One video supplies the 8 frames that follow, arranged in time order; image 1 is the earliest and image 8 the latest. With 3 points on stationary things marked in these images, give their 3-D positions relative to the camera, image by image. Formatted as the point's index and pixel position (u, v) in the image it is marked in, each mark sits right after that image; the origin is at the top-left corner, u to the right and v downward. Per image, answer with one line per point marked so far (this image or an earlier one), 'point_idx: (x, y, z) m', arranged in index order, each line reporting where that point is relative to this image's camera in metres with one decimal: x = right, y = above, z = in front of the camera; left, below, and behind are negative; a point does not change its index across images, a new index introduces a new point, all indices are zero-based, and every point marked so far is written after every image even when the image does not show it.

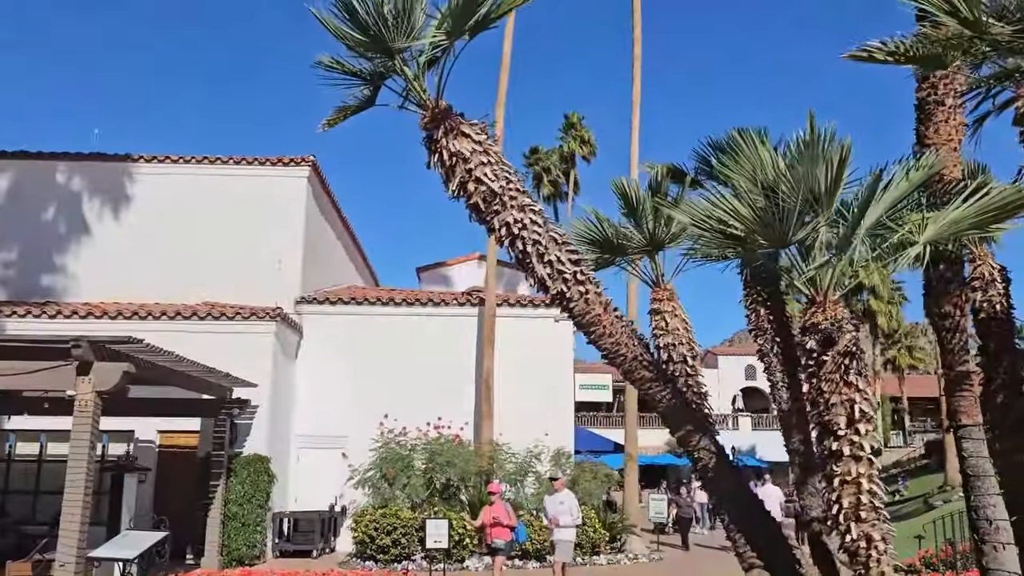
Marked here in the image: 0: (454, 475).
0: (-1.1, -3.4, +15.4) m
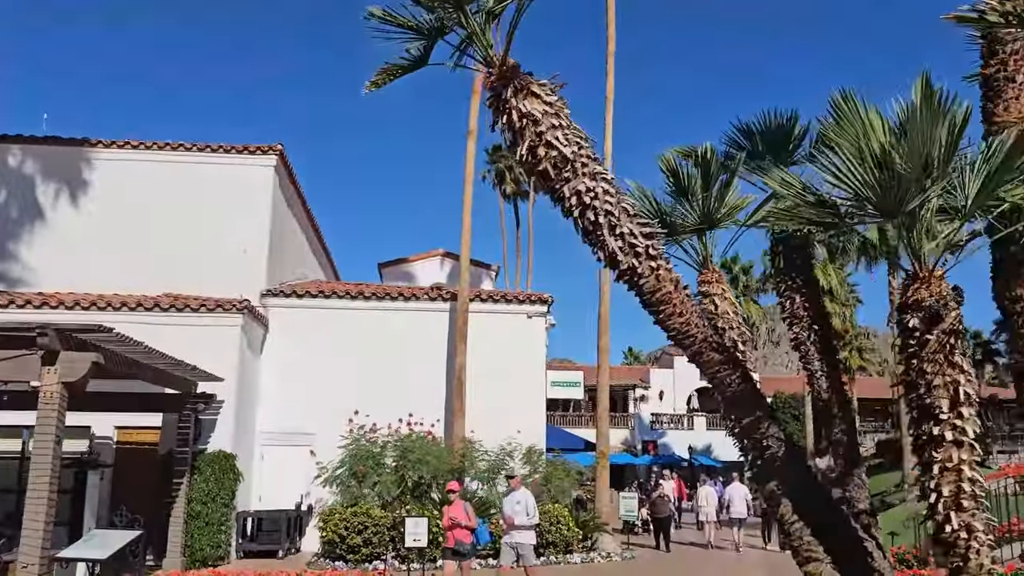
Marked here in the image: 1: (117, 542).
0: (-1.5, -3.3, +15.0) m
1: (-3.8, -2.5, +8.2) m
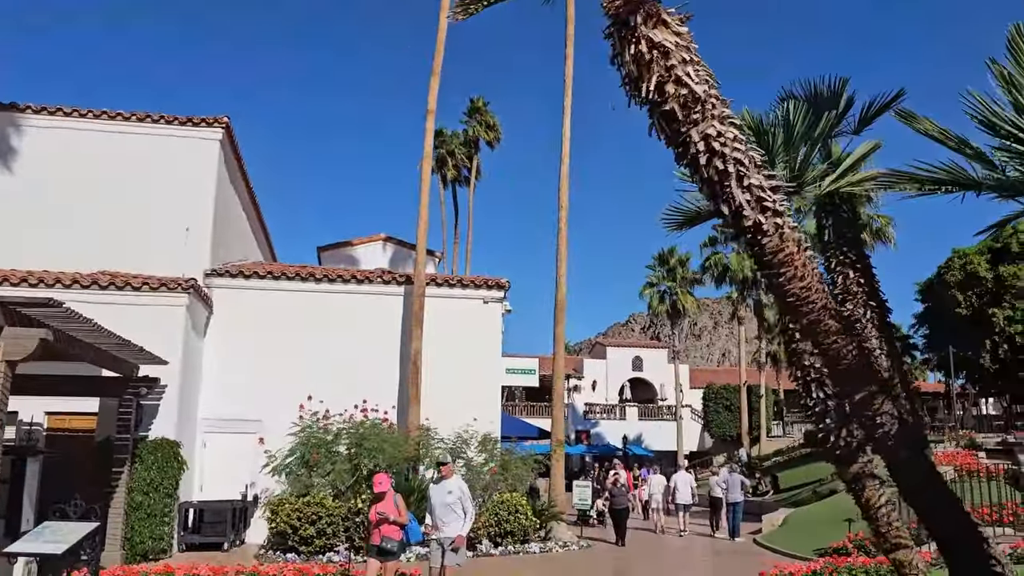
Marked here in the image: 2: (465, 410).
0: (-2.2, -3.0, +14.5) m
1: (-3.9, -2.2, +7.5) m
2: (-0.9, -2.4, +16.9) m
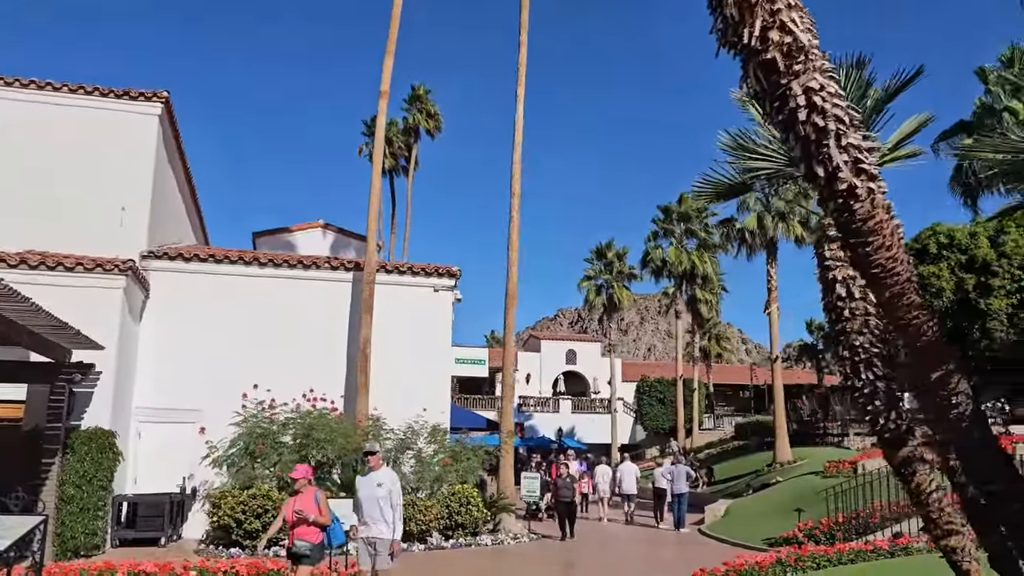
0: (-3.0, -2.7, +14.0) m
1: (-4.0, -2.0, +6.9) m
2: (-1.9, -2.2, +16.5) m
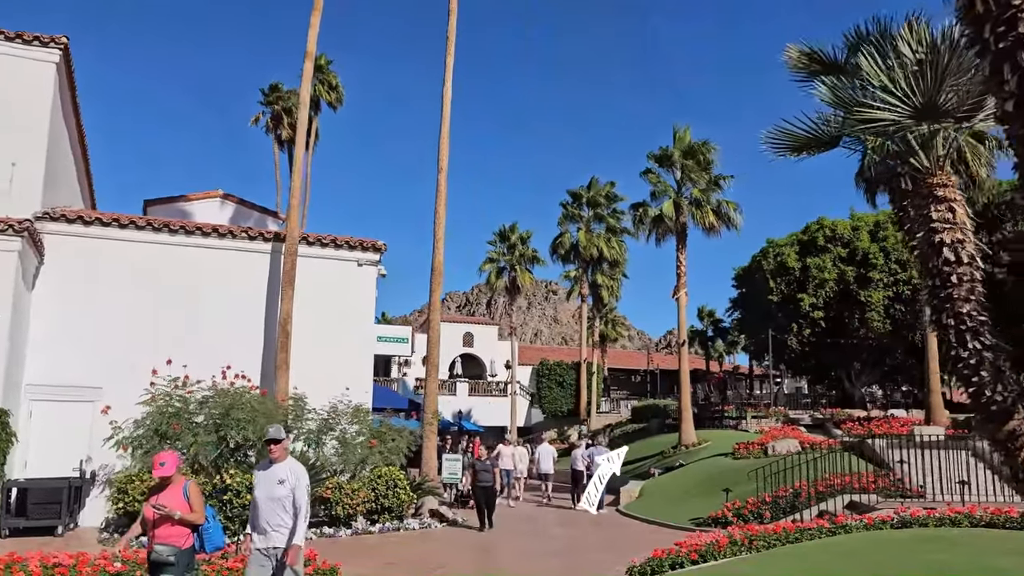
0: (-4.0, -2.3, +13.2) m
1: (-4.1, -1.6, +6.0) m
2: (-3.2, -1.7, +15.8) m
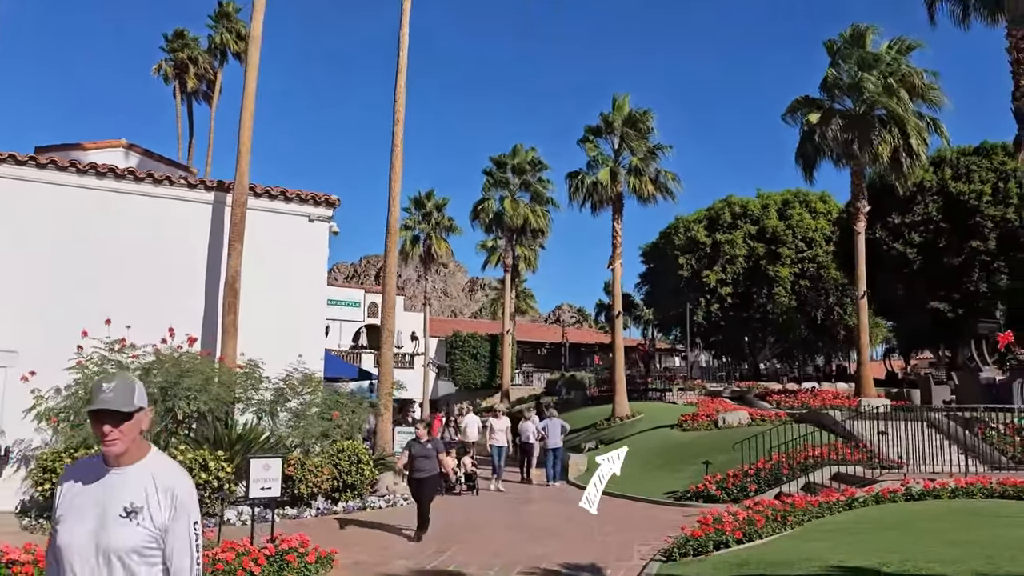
0: (-4.2, -1.6, +11.6) m
1: (-3.3, -1.2, +4.5) m
2: (-3.8, -1.0, +14.3) m
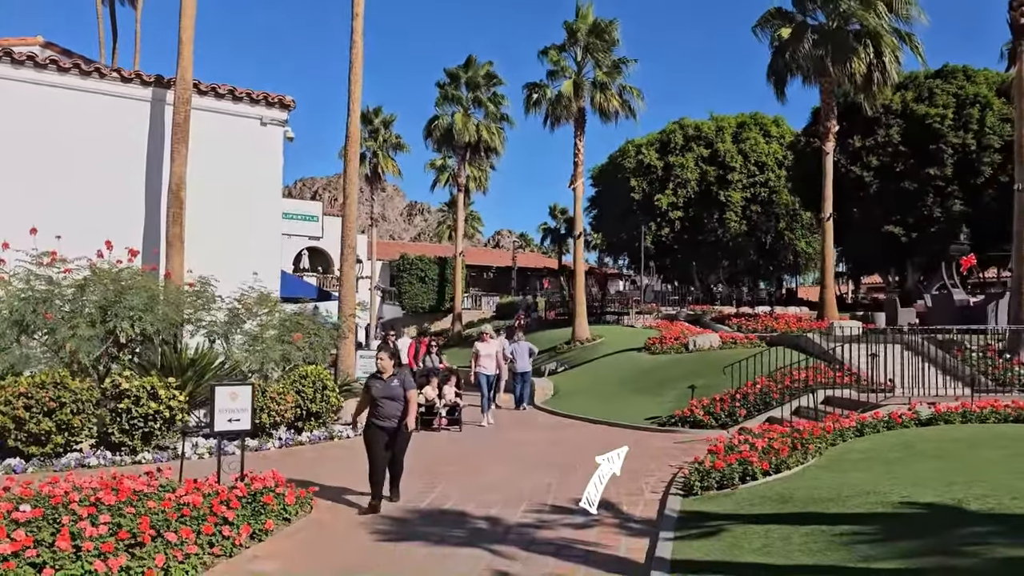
0: (-4.4, -0.5, +10.3) m
1: (-3.0, -0.7, +3.3) m
2: (-4.2, +0.4, +13.0) m
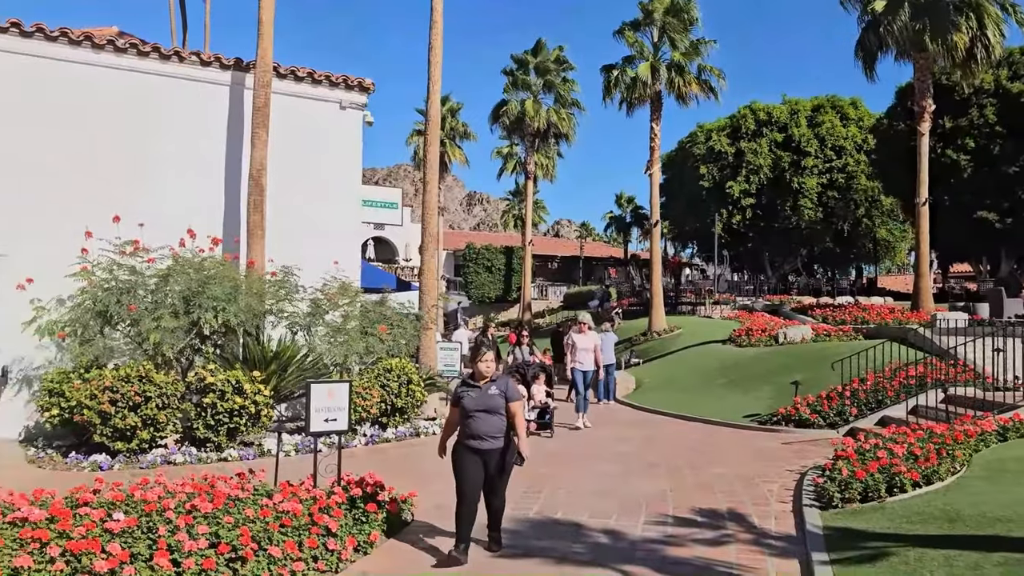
0: (-3.2, -0.3, +9.9) m
1: (-2.3, -0.6, +2.8) m
2: (-2.8, +0.5, +12.5) m
